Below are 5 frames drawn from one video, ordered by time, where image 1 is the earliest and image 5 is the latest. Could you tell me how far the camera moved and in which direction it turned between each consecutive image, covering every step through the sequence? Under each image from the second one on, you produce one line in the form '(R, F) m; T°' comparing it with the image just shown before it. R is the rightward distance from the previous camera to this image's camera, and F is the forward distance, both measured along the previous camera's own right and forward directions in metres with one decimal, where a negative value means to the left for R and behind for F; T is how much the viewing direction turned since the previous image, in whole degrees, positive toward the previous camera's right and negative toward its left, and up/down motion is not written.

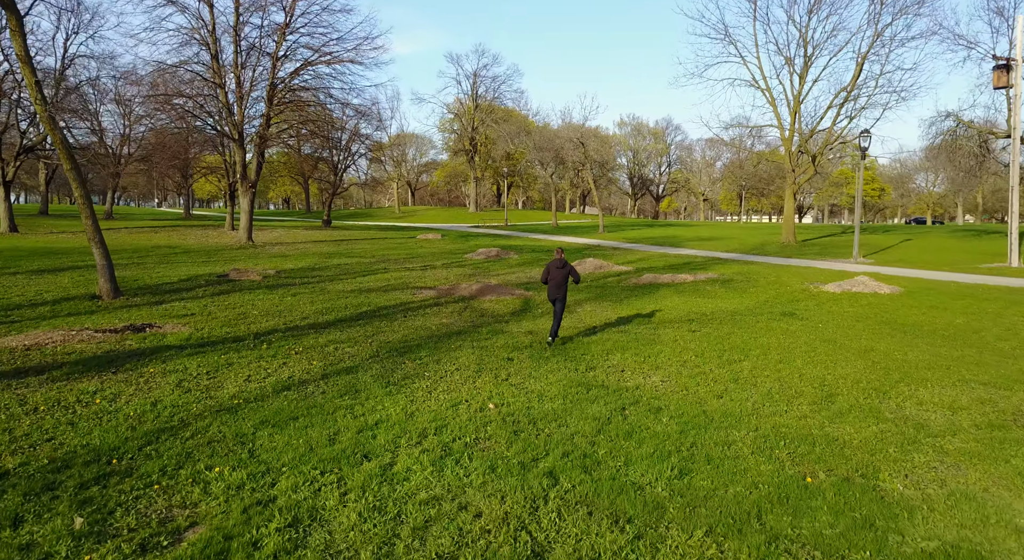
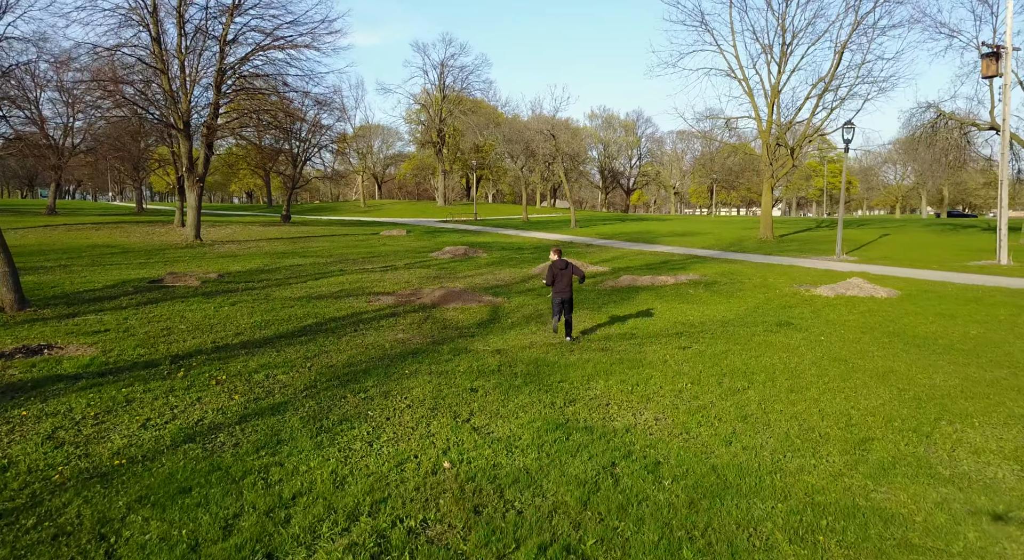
(+0.1, +1.3) m; +3°
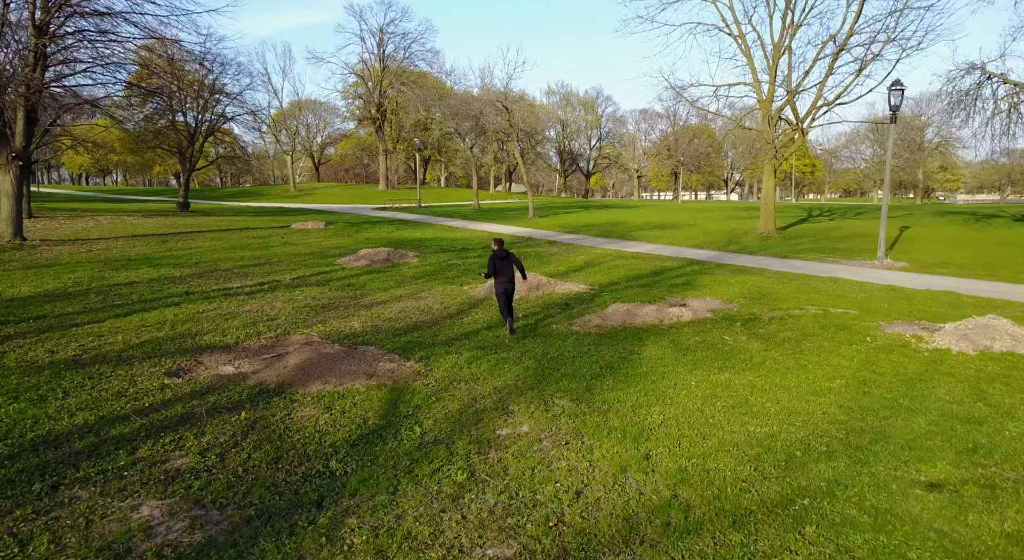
(+0.4, +5.7) m; +4°
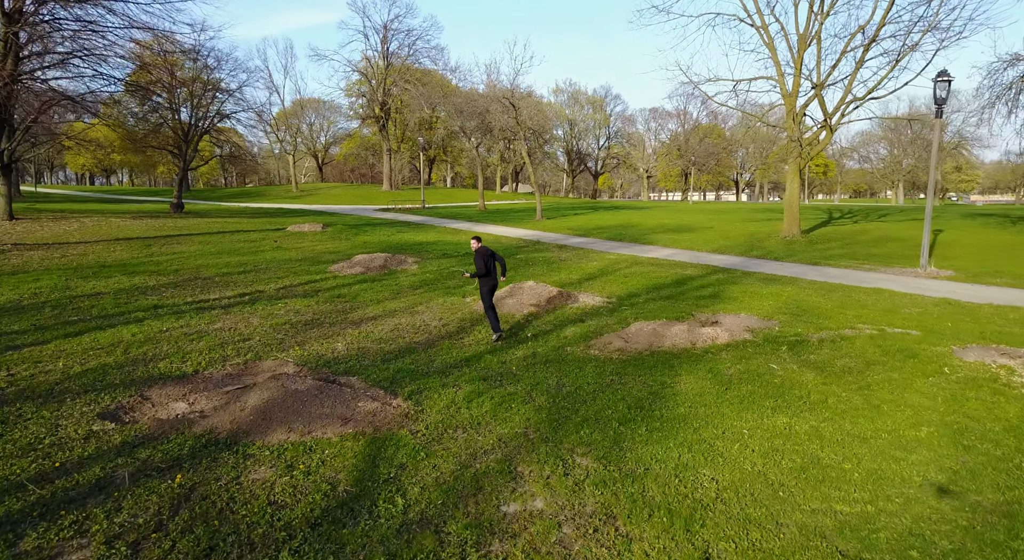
(0.0, +1.3) m; -1°
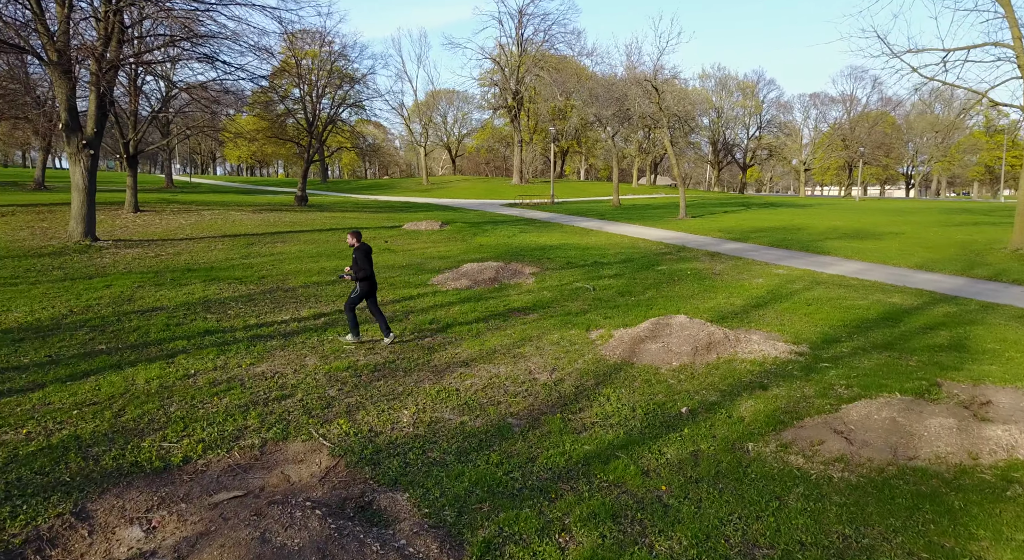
(-0.2, +3.0) m; -11°
